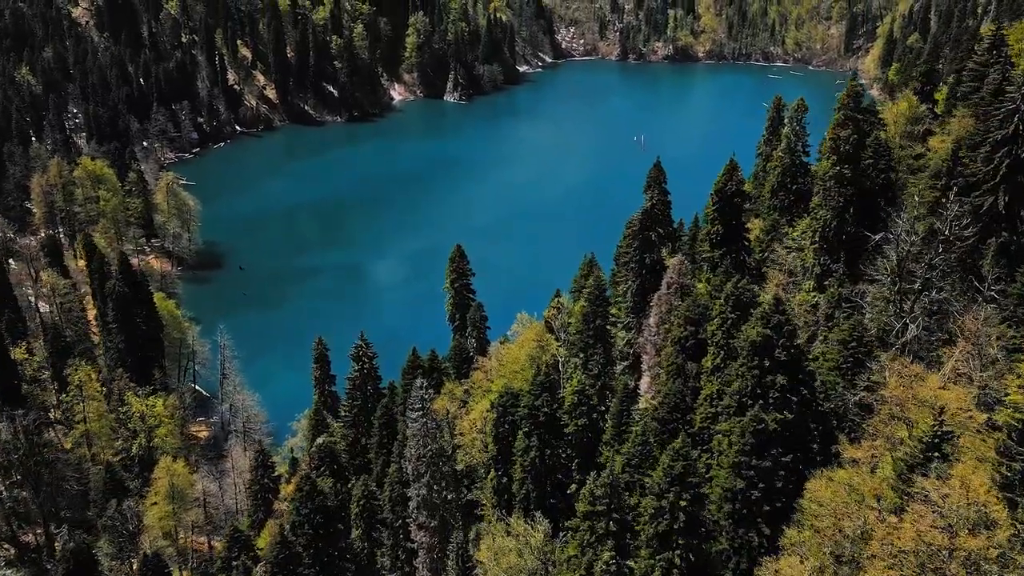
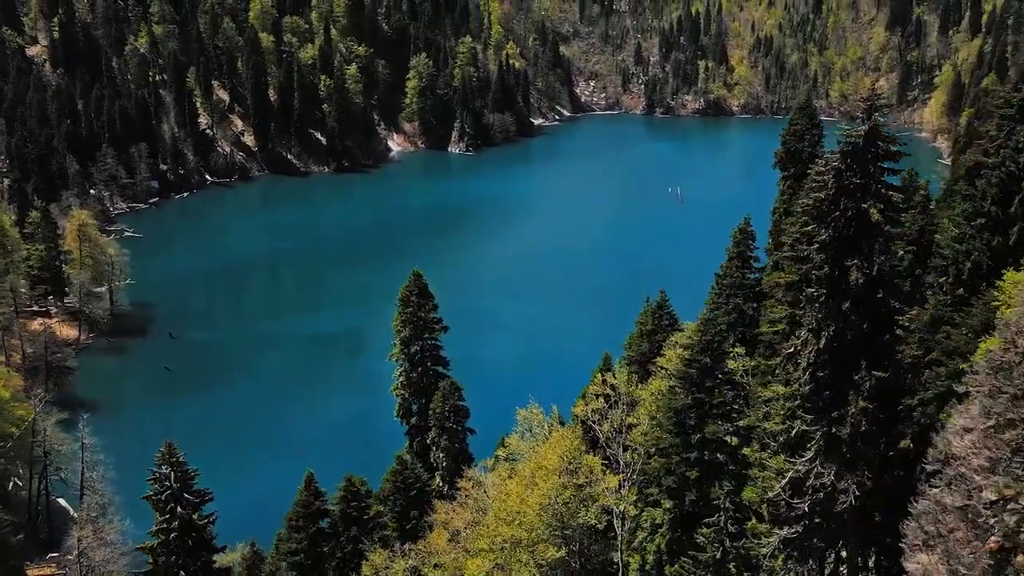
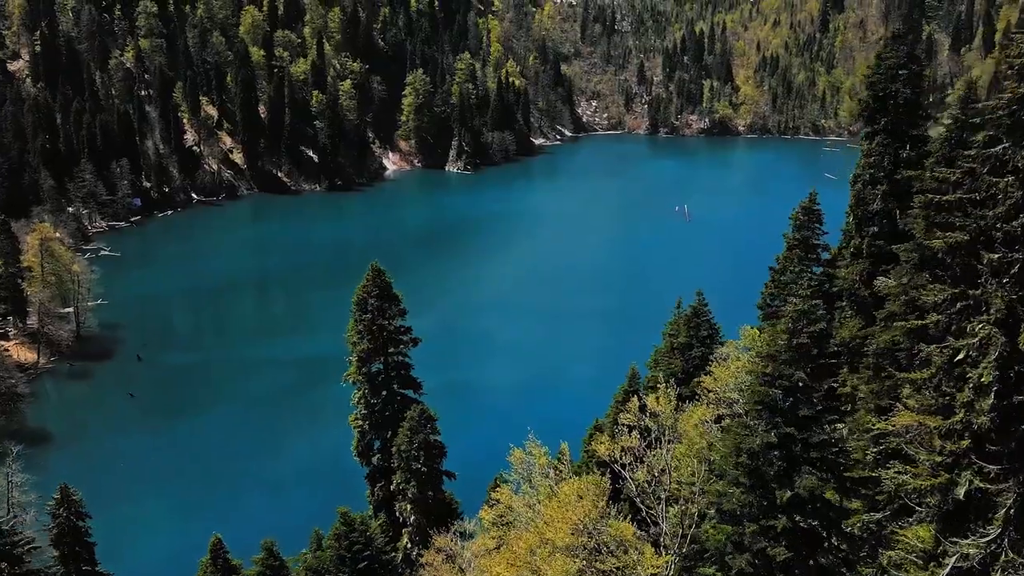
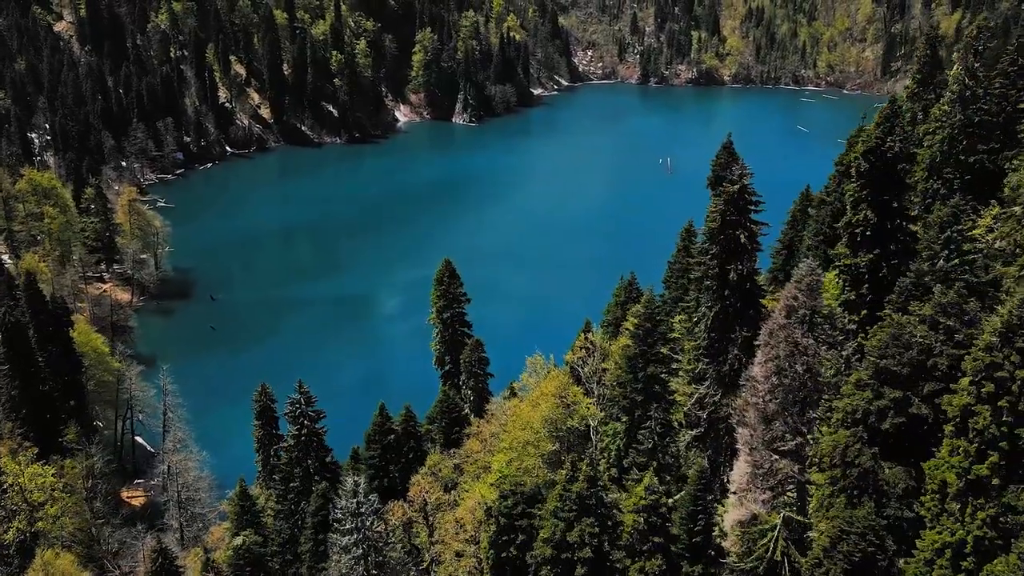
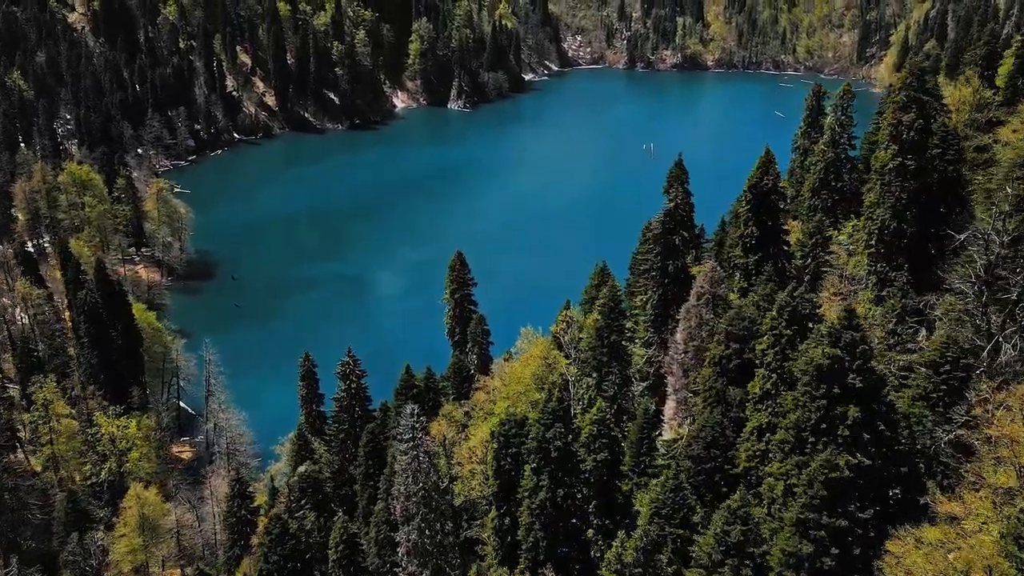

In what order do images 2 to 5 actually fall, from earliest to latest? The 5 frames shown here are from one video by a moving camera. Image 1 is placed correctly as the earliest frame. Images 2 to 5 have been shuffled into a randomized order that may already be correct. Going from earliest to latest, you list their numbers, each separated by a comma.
5, 4, 2, 3
